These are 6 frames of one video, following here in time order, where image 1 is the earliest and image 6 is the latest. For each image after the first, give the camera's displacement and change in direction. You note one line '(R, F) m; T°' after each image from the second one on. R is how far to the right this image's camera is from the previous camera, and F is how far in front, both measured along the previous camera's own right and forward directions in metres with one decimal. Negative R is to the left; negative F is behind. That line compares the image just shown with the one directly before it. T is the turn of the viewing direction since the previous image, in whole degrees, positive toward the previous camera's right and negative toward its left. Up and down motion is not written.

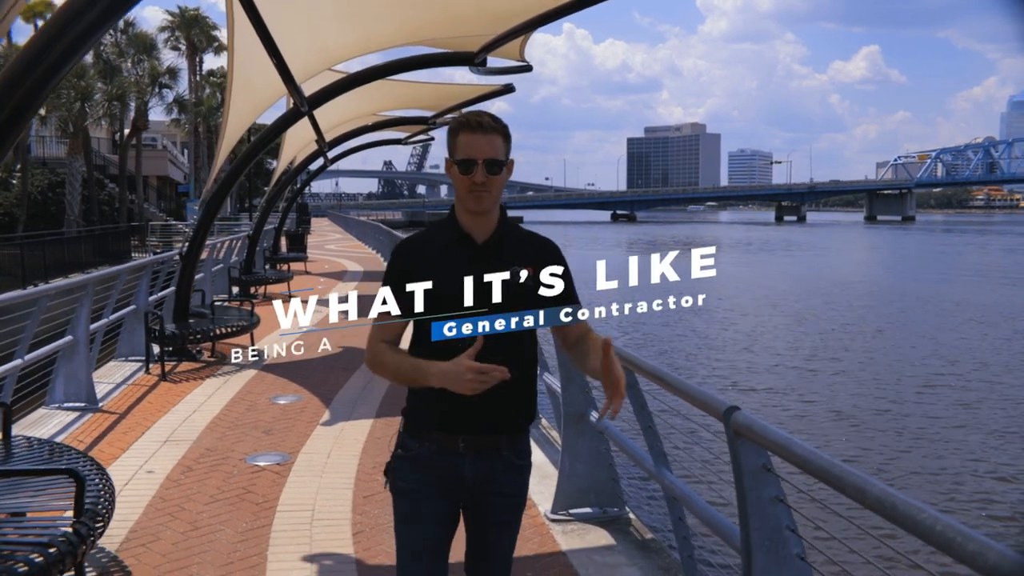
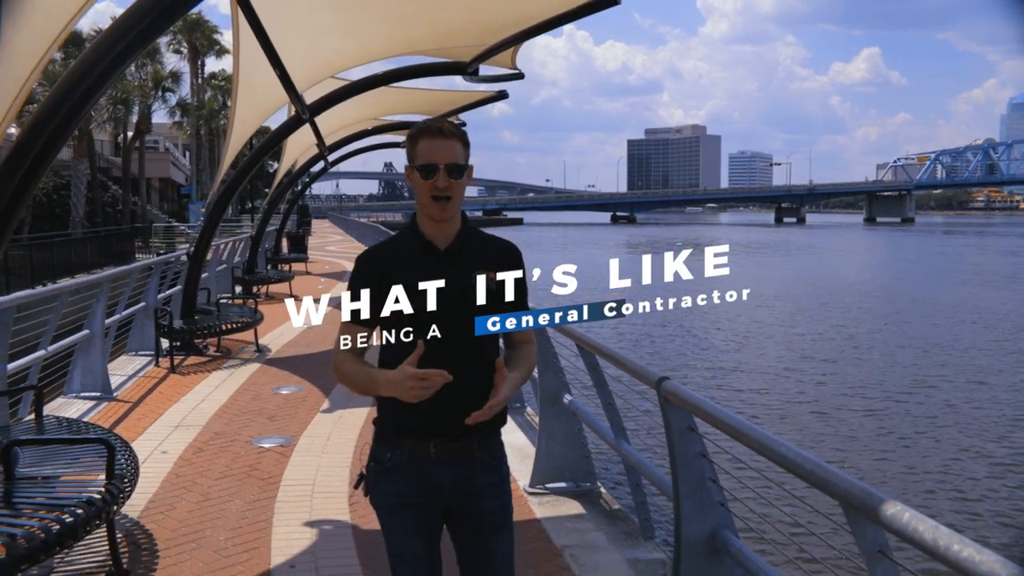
(+0.1, -0.3) m; 0°
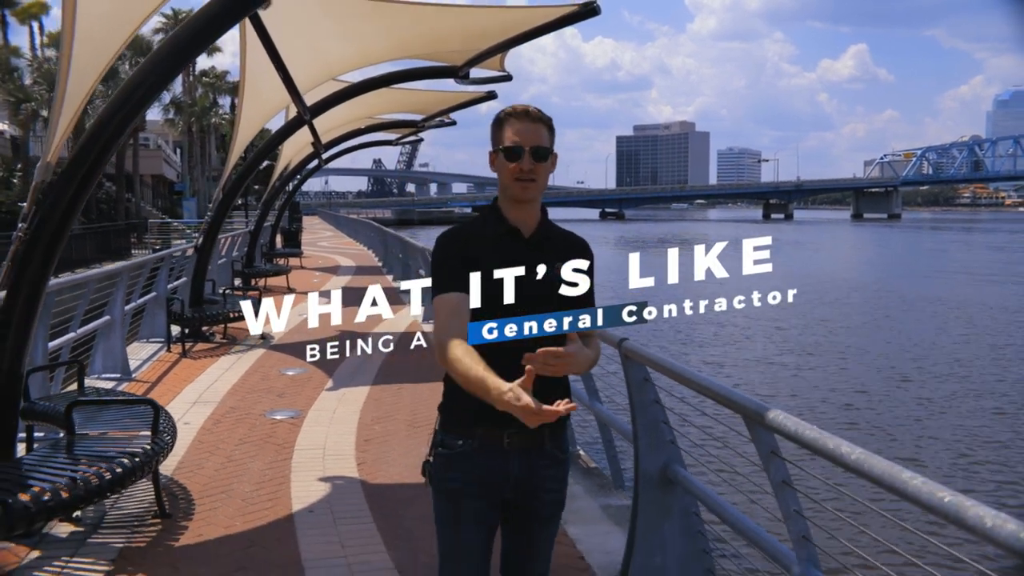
(0.0, -0.5) m; +1°
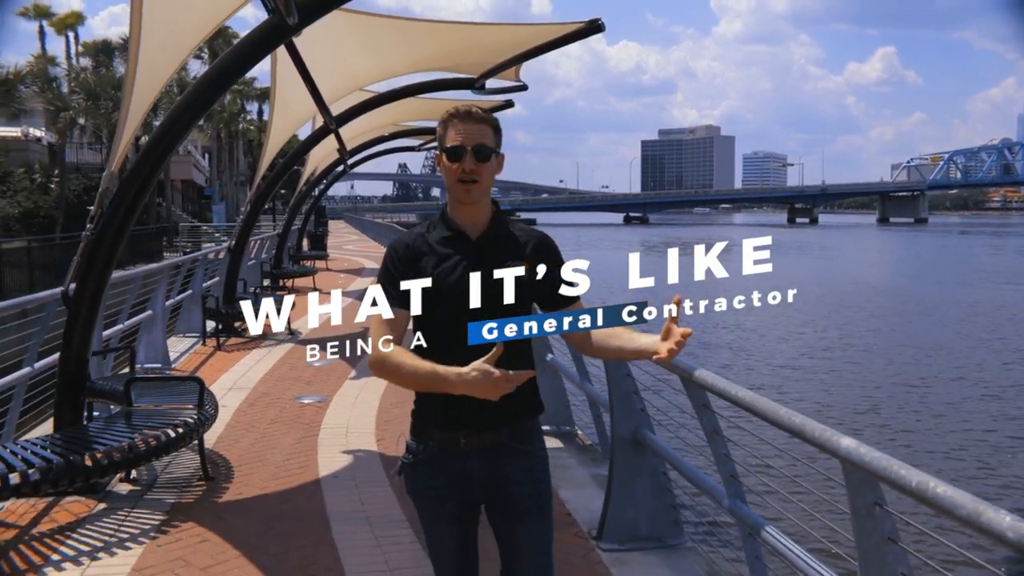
(+0.1, -0.4) m; -2°
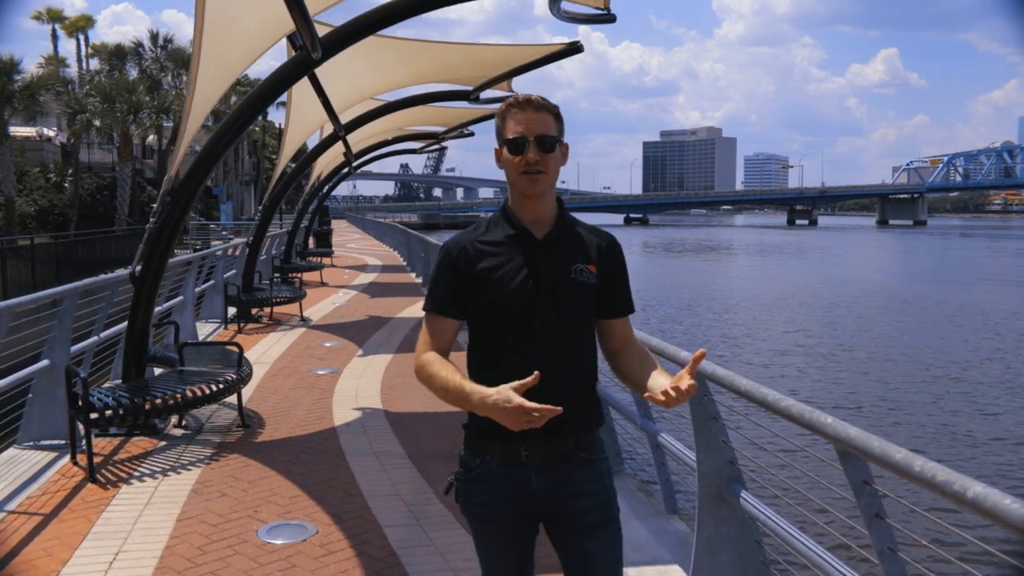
(+0.1, -0.8) m; 0°
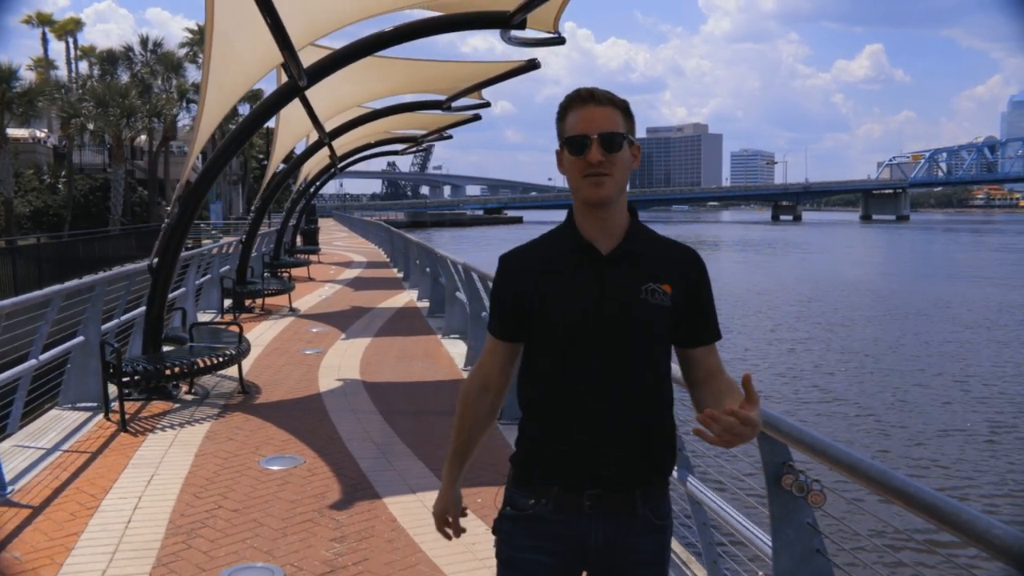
(+0.2, -0.9) m; +1°
